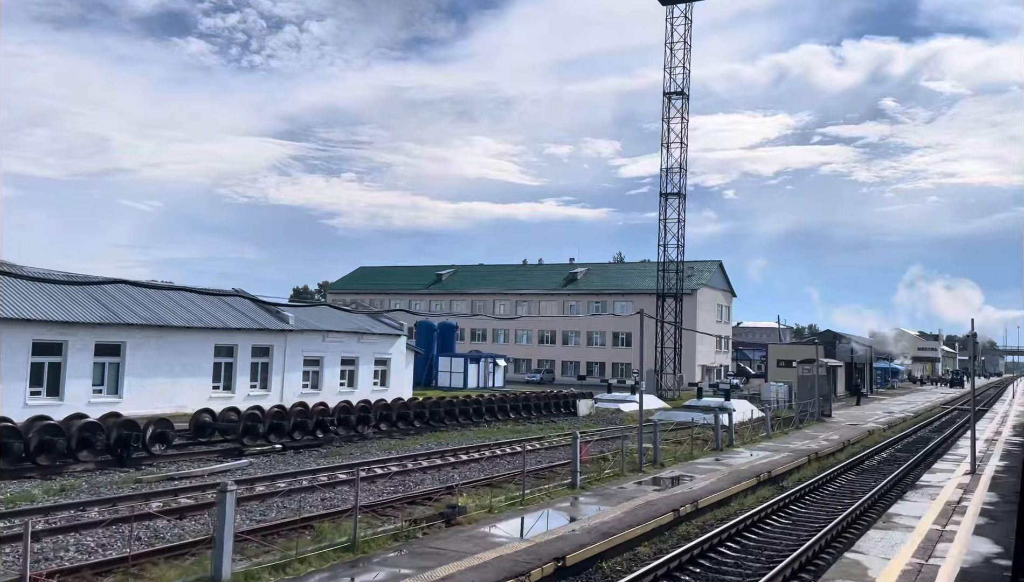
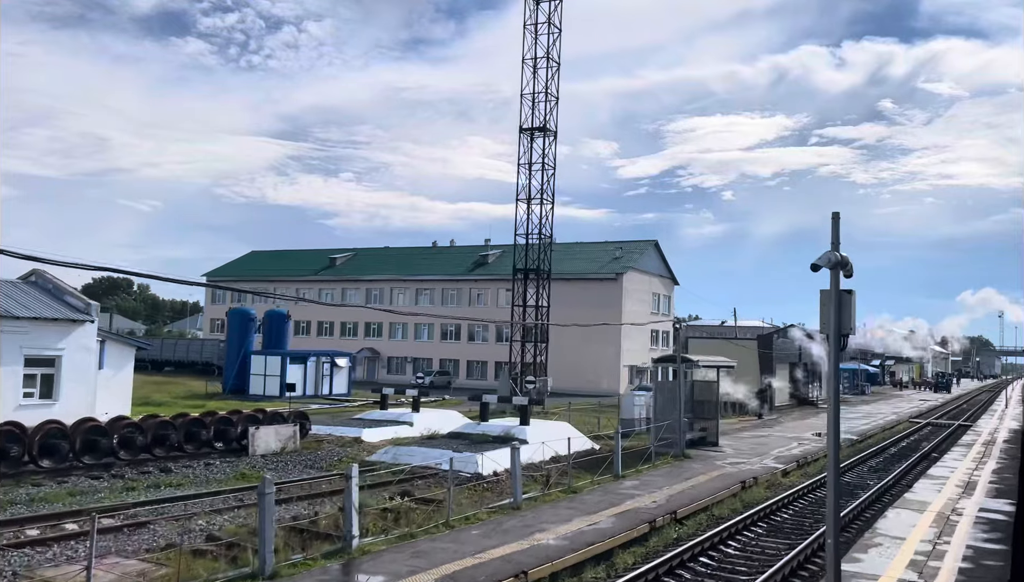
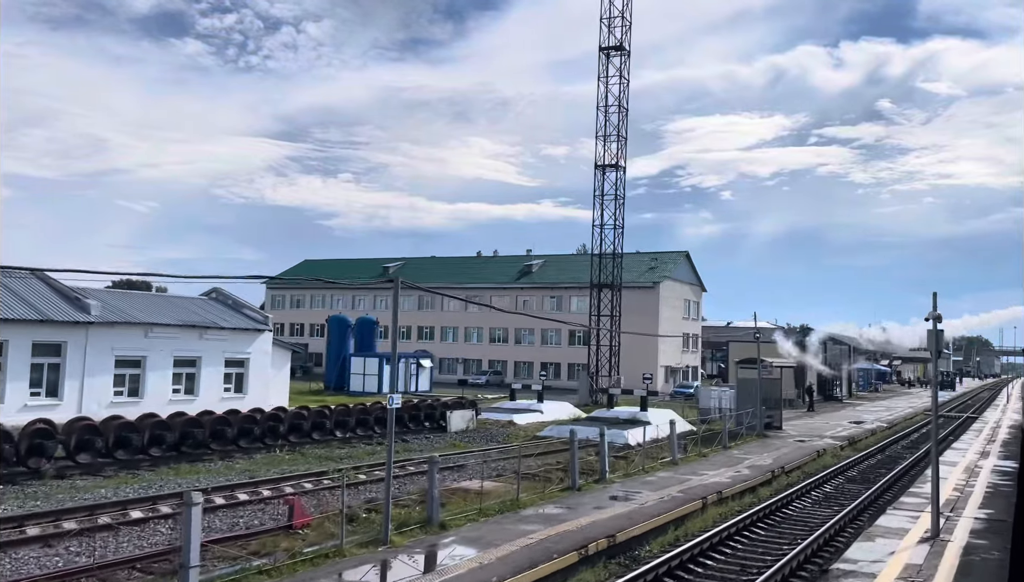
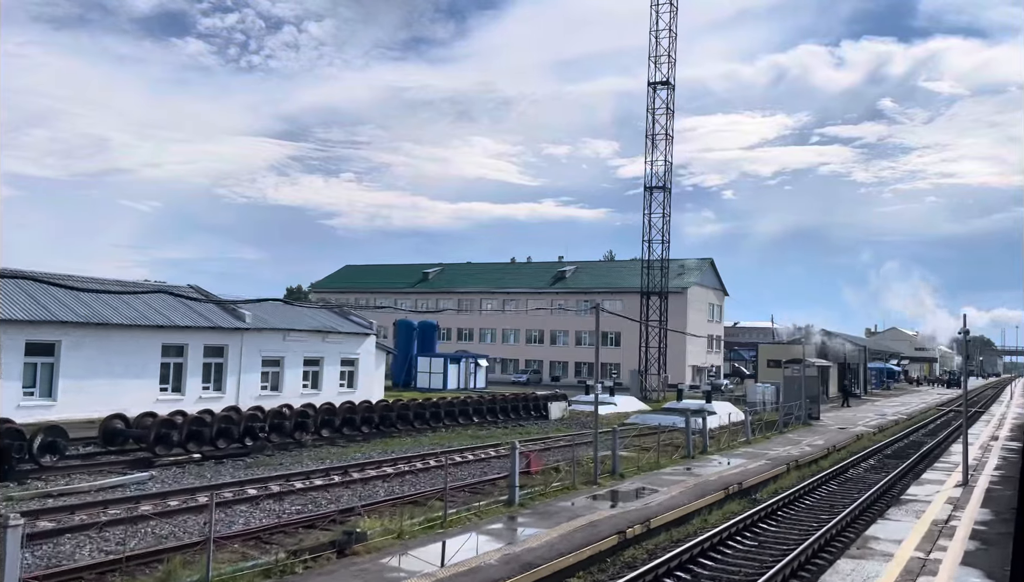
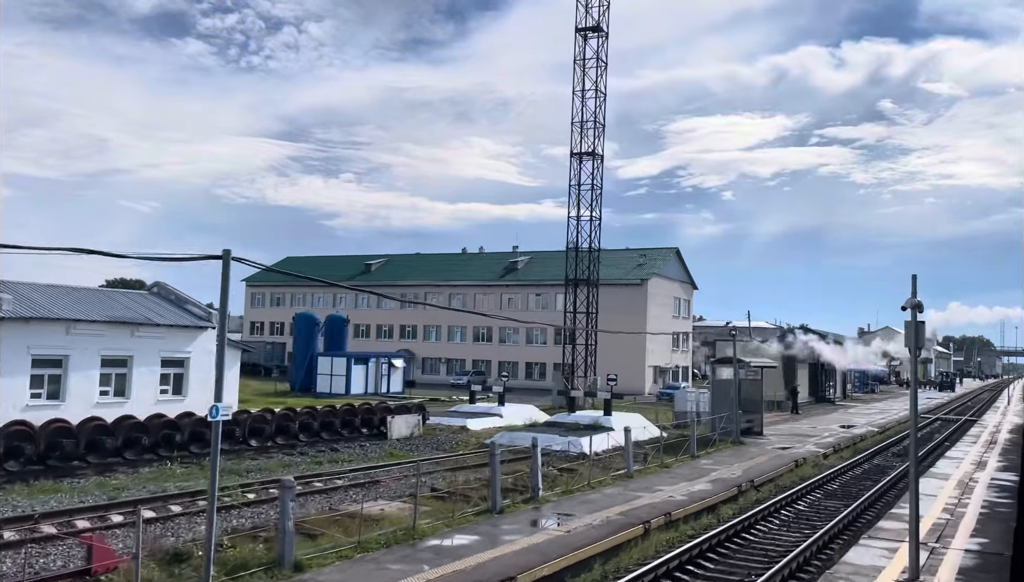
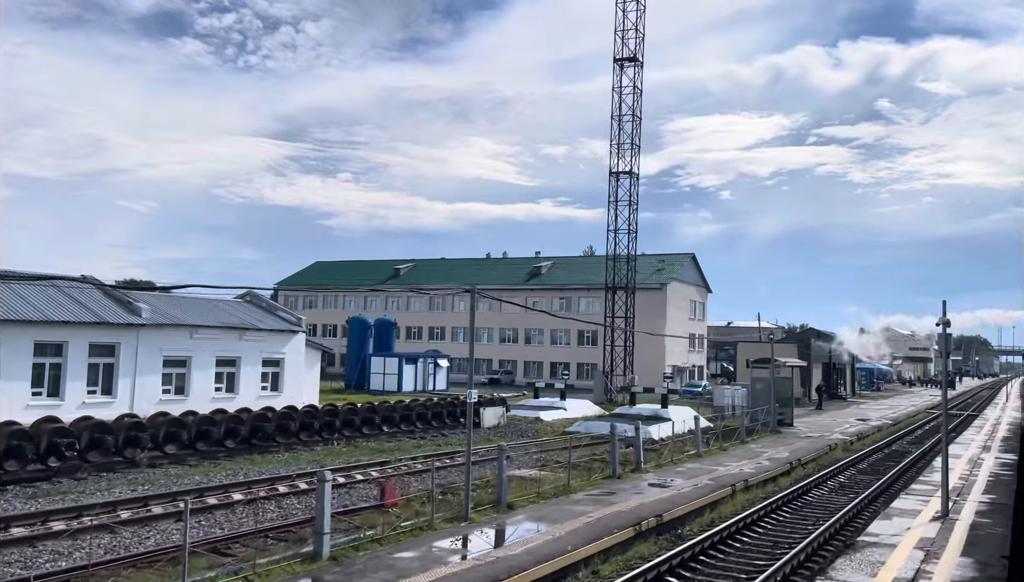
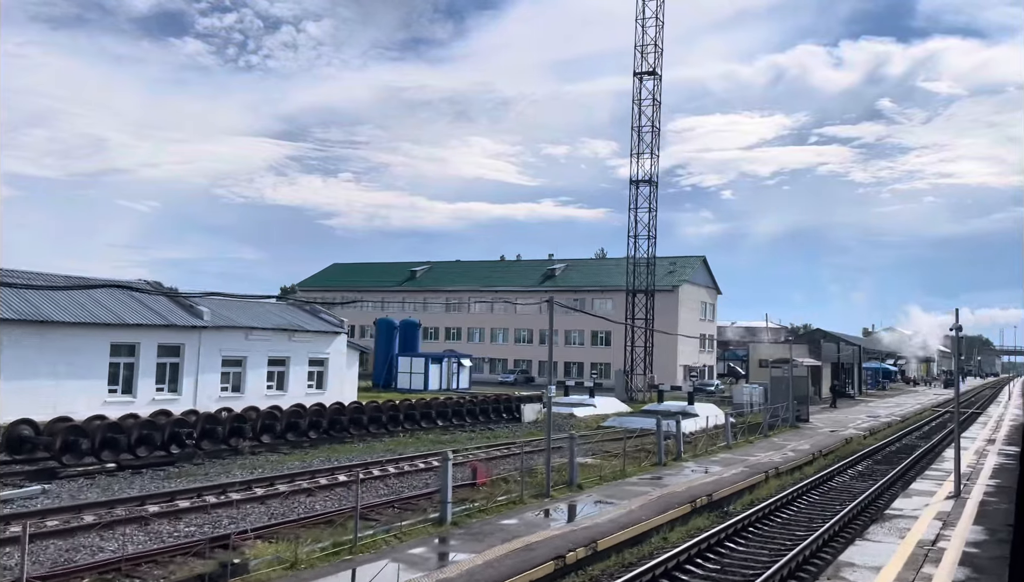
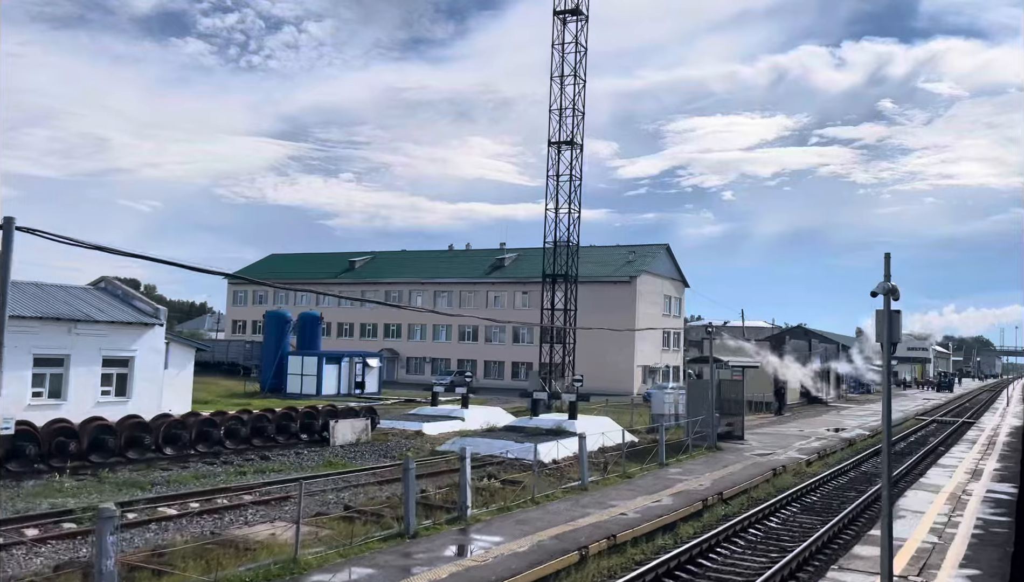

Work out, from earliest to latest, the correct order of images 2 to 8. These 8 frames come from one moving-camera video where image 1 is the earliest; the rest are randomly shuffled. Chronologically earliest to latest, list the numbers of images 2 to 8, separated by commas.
4, 7, 6, 3, 5, 8, 2
